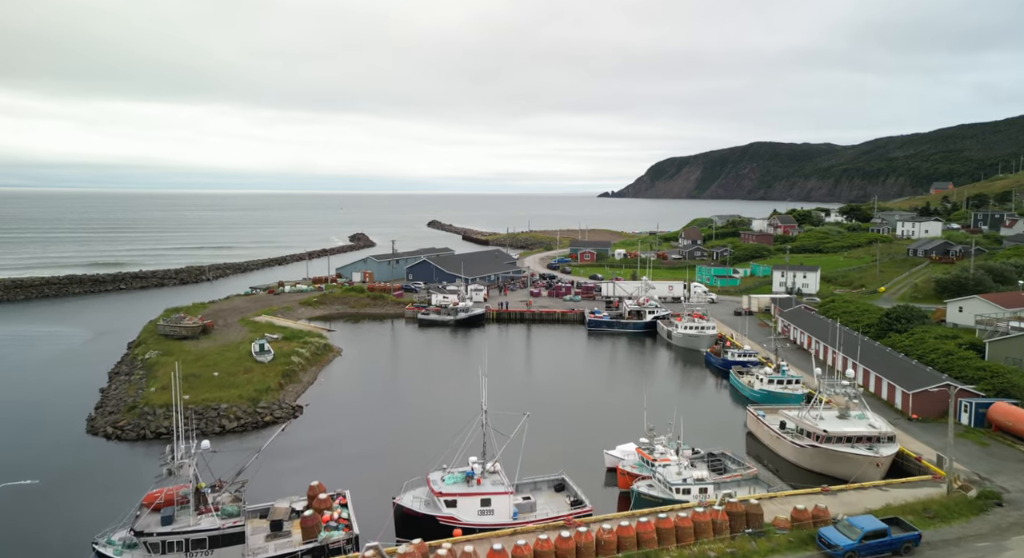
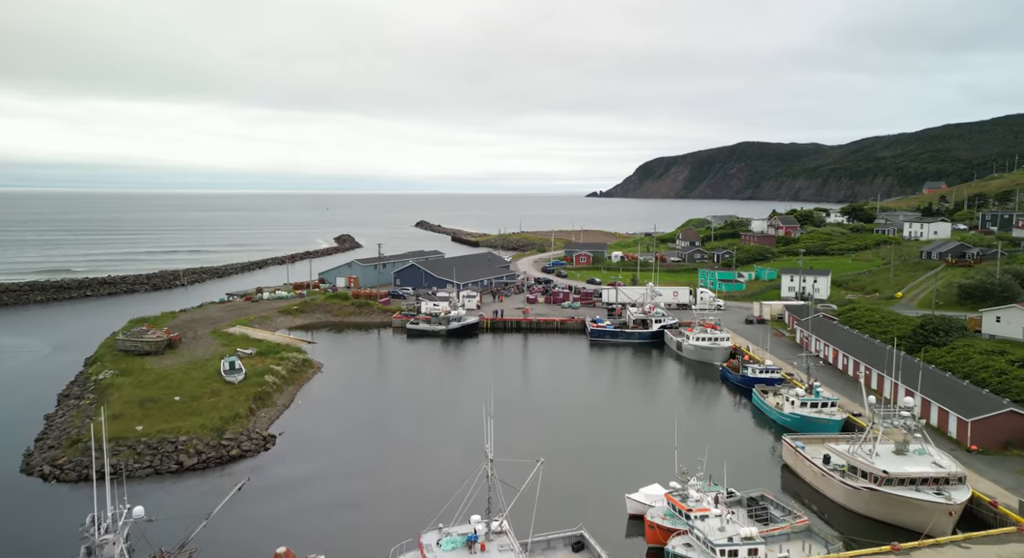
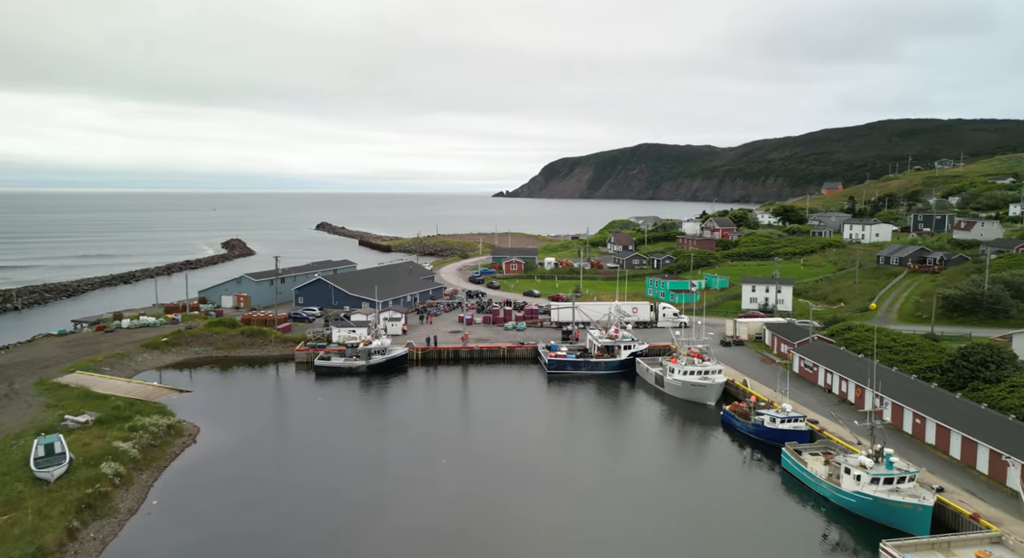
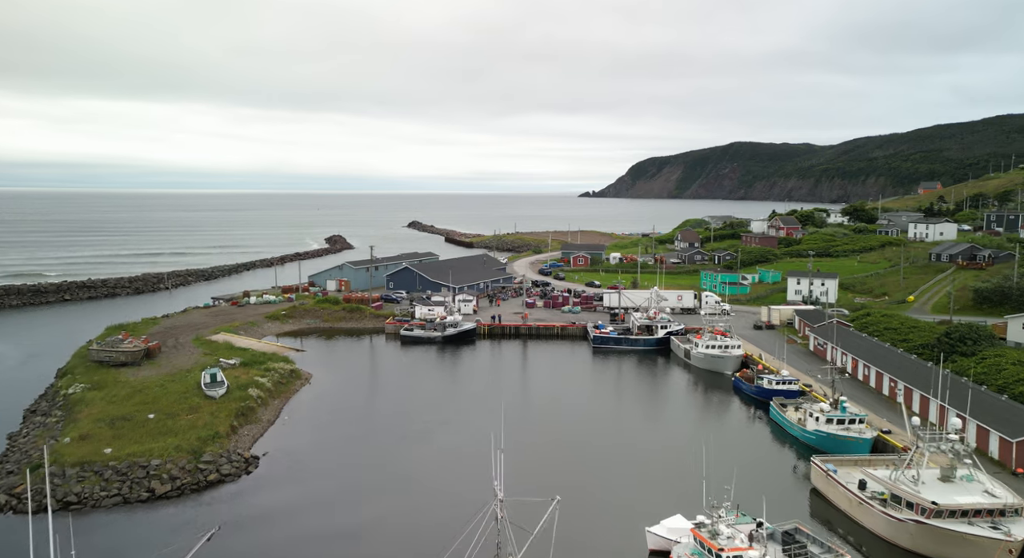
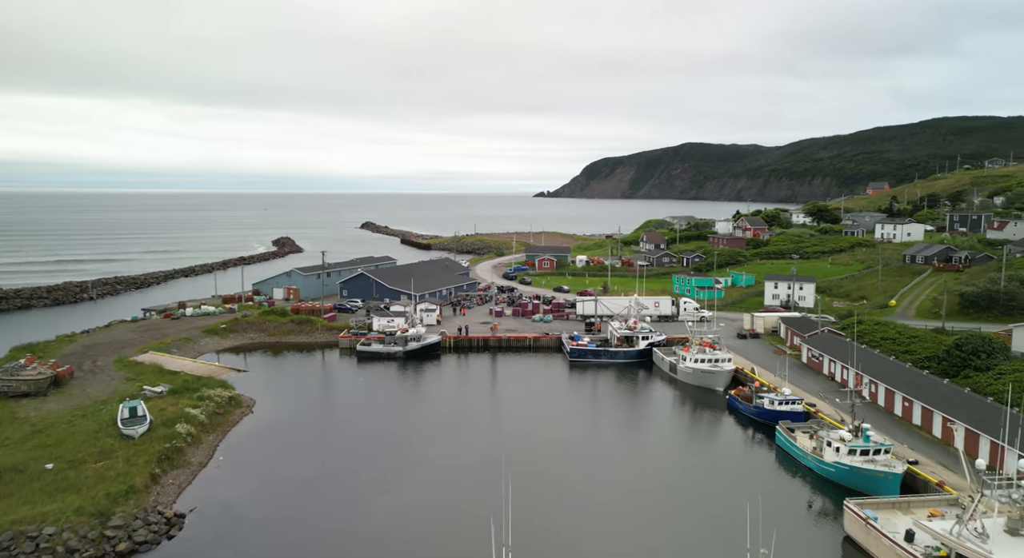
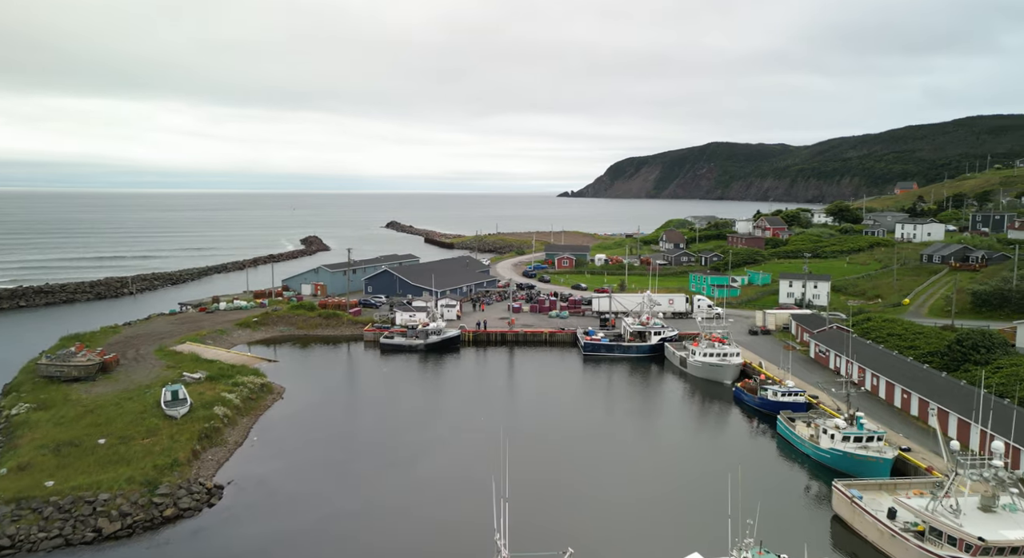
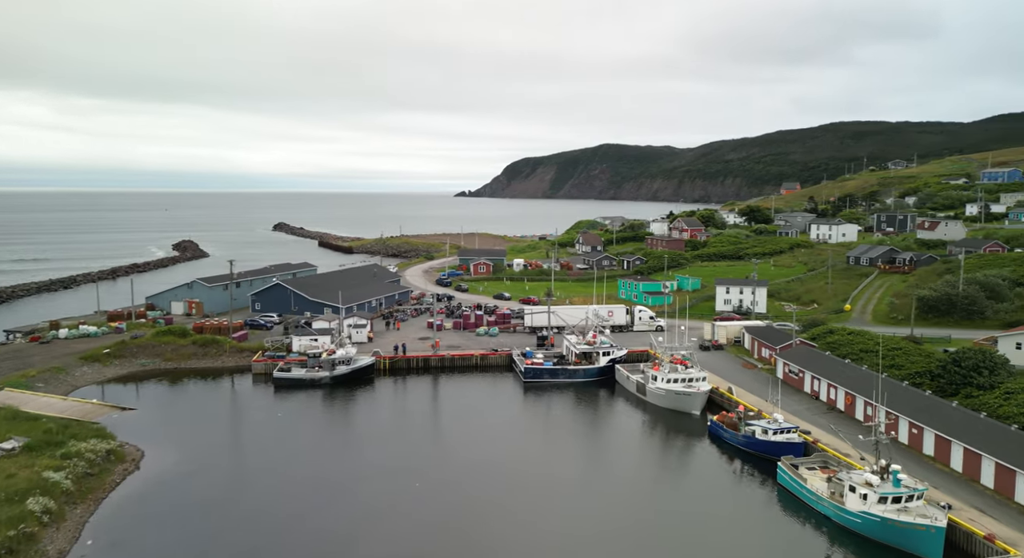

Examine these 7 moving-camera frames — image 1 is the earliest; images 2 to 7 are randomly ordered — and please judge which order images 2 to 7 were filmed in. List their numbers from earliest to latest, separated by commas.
2, 4, 6, 5, 3, 7
